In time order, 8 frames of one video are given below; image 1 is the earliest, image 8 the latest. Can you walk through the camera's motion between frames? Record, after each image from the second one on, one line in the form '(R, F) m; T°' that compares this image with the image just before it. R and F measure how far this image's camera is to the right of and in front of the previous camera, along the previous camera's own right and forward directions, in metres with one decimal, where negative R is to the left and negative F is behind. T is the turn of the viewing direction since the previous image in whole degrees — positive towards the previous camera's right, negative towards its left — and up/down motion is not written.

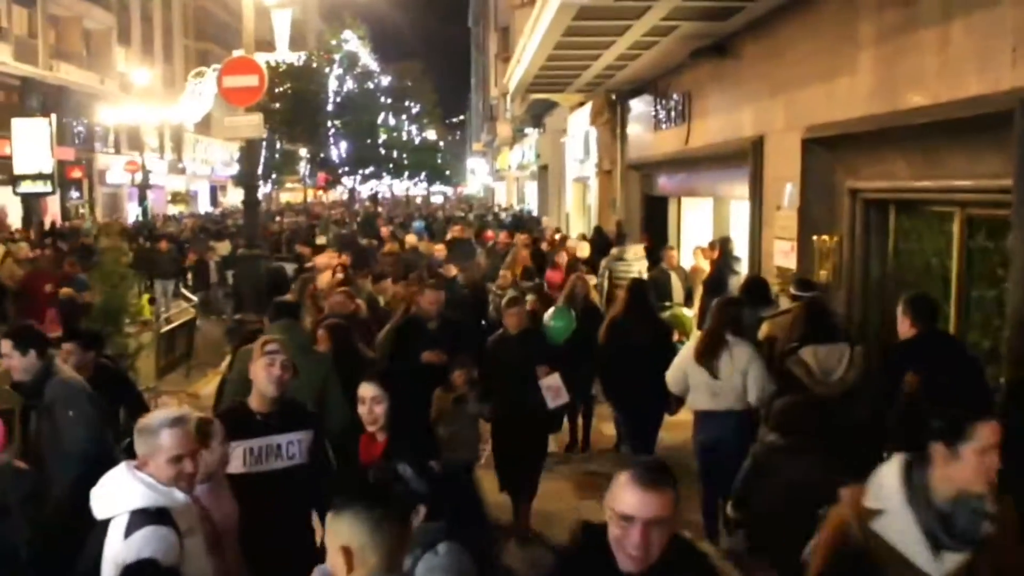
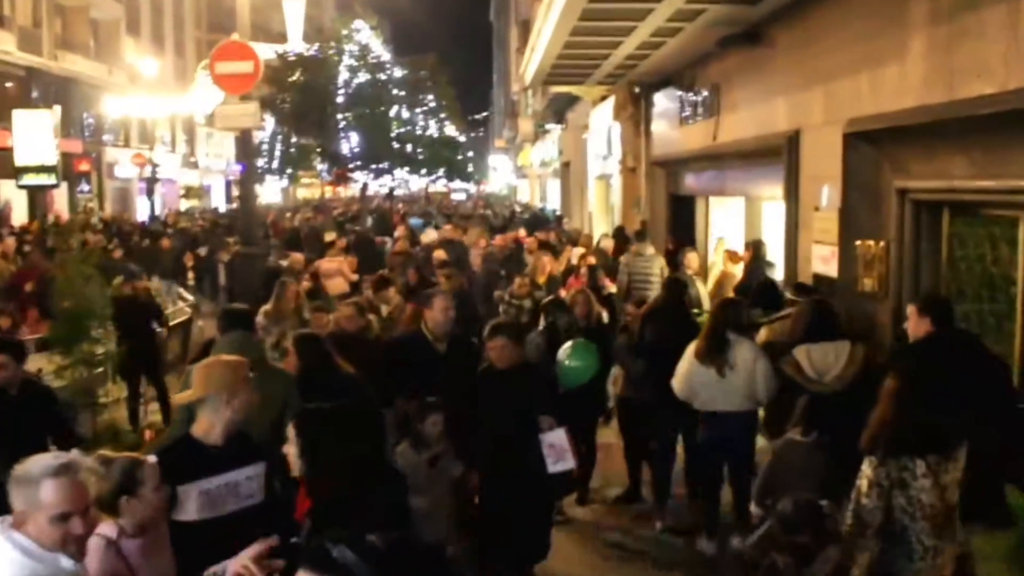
(+0.1, +1.0) m; -1°
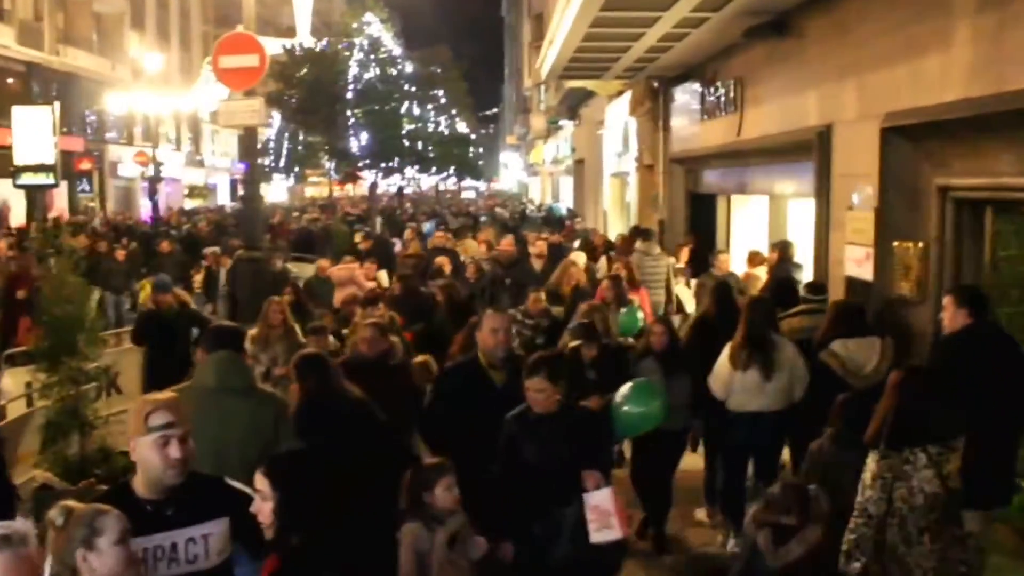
(0.0, +0.6) m; -1°
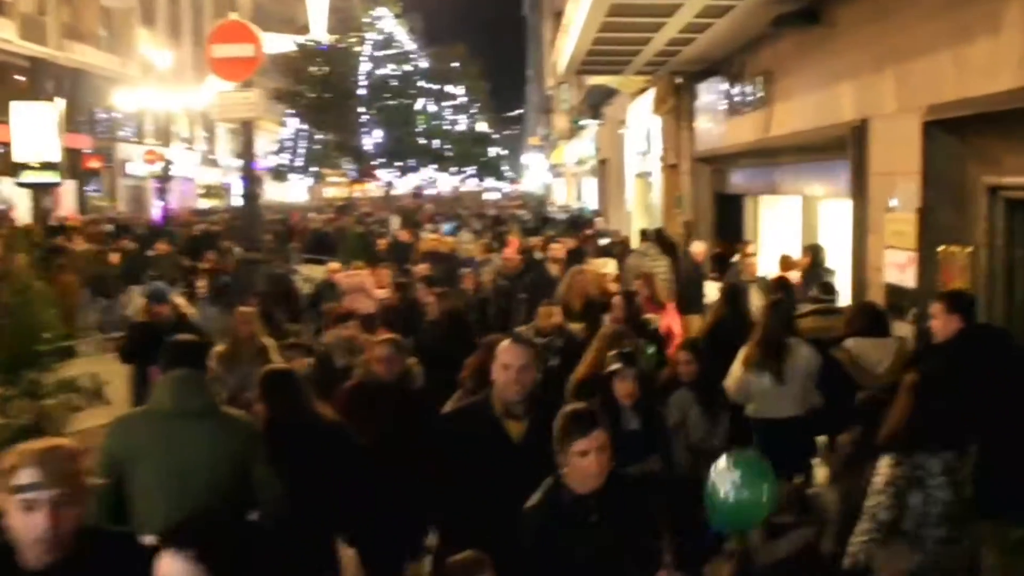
(+0.1, +0.8) m; -1°
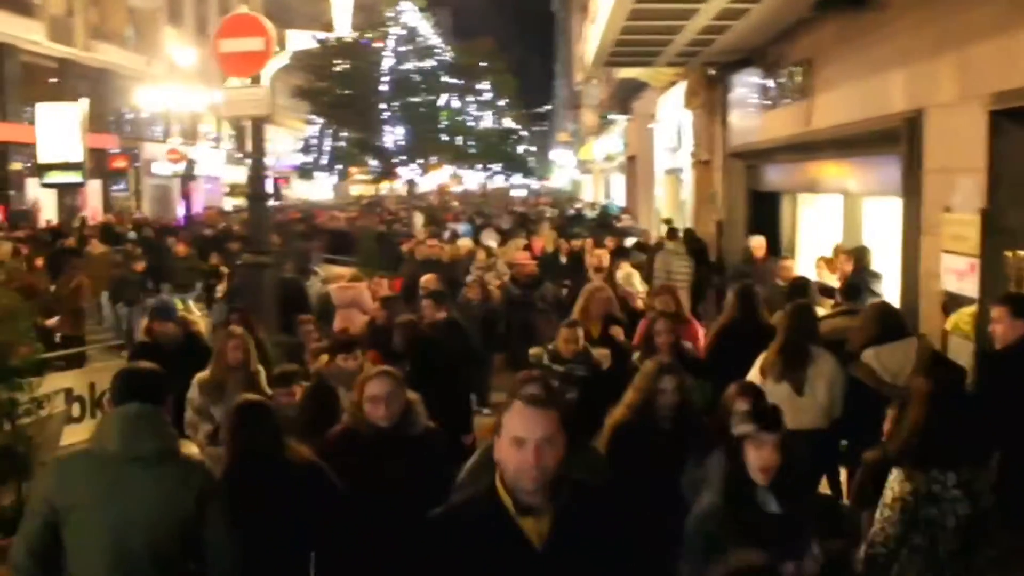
(+0.1, +0.8) m; -1°
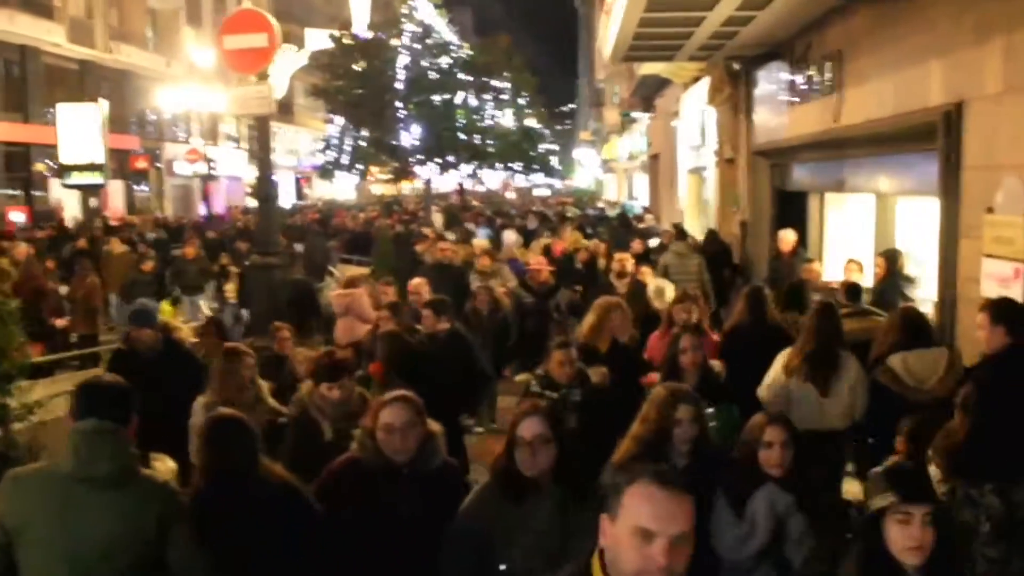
(+0.1, +0.5) m; -1°
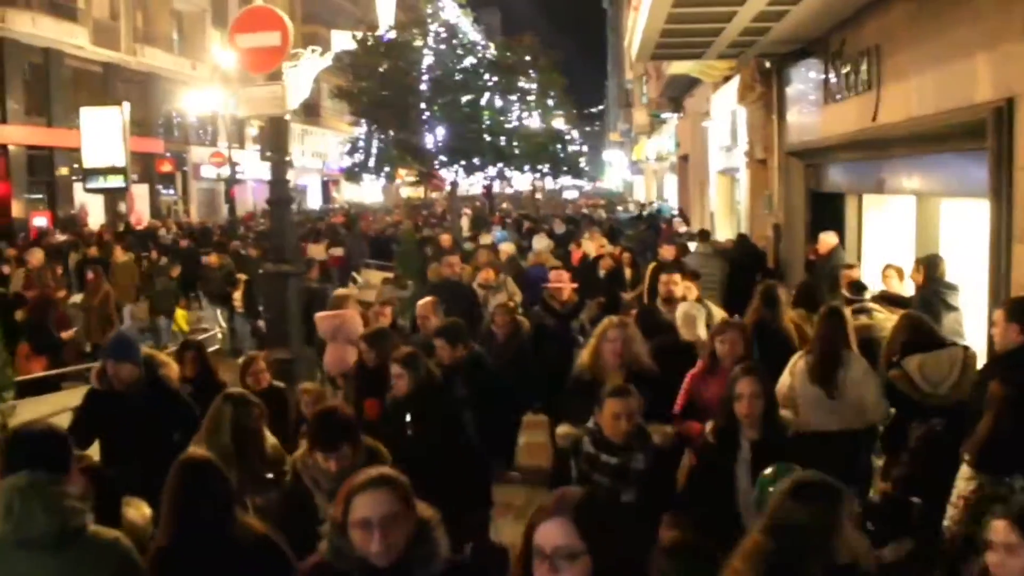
(+0.1, +0.5) m; -1°
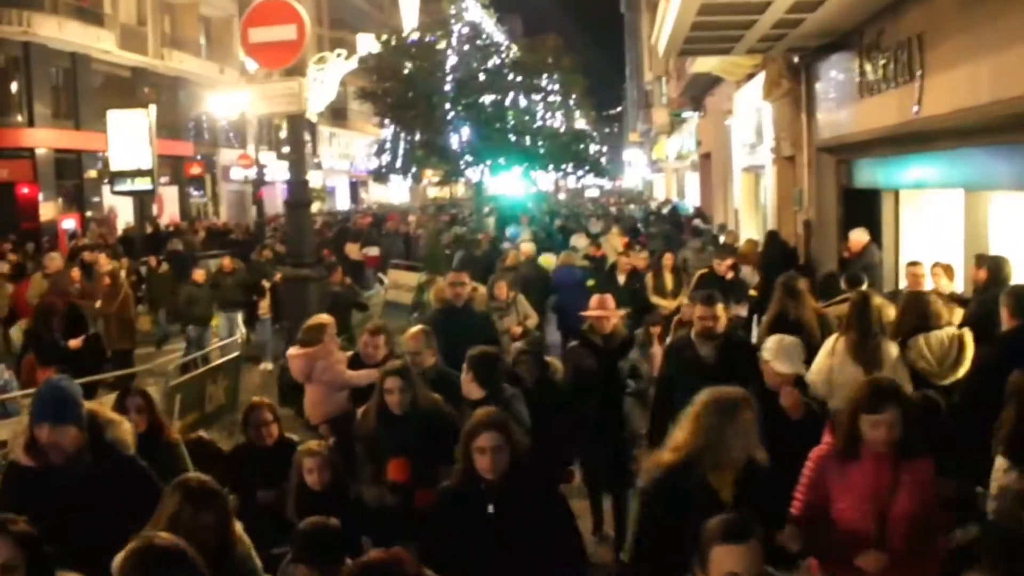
(-0.1, +0.1) m; -1°
